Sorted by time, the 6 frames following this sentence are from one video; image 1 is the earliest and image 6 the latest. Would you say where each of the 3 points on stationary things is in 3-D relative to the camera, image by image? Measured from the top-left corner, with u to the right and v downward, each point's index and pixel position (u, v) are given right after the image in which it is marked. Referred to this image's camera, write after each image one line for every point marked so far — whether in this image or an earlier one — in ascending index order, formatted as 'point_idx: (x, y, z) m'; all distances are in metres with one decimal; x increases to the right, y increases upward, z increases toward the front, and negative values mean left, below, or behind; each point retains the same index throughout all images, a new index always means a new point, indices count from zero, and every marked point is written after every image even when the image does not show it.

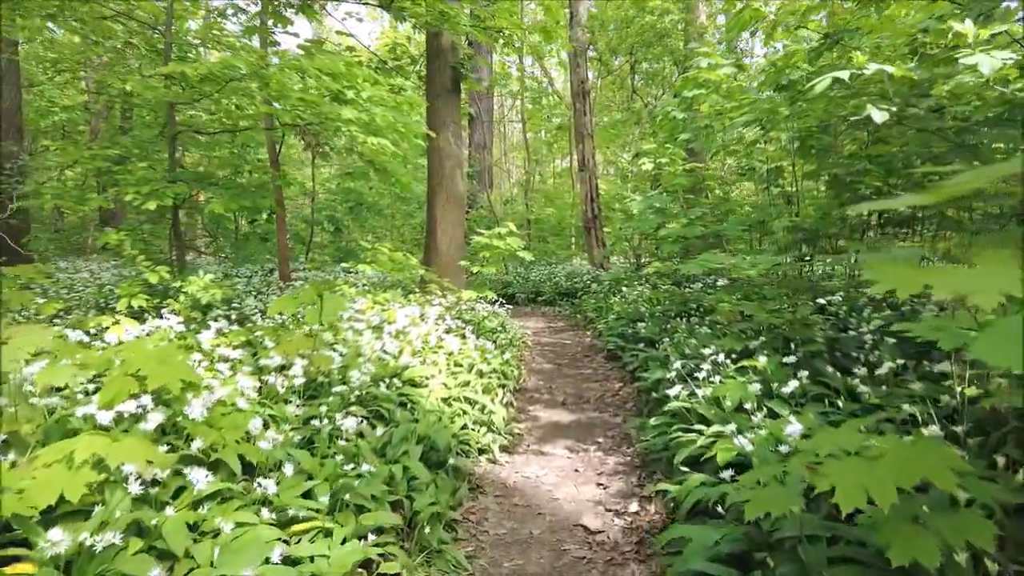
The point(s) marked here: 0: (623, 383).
0: (+1.1, -1.0, +6.7) m
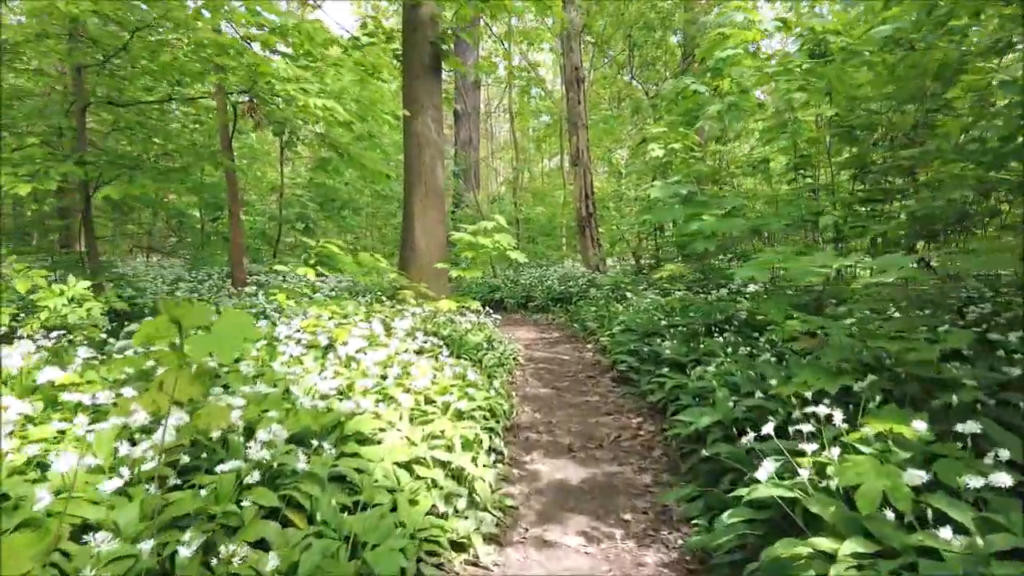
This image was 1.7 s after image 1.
0: (+1.0, -1.0, +5.2) m
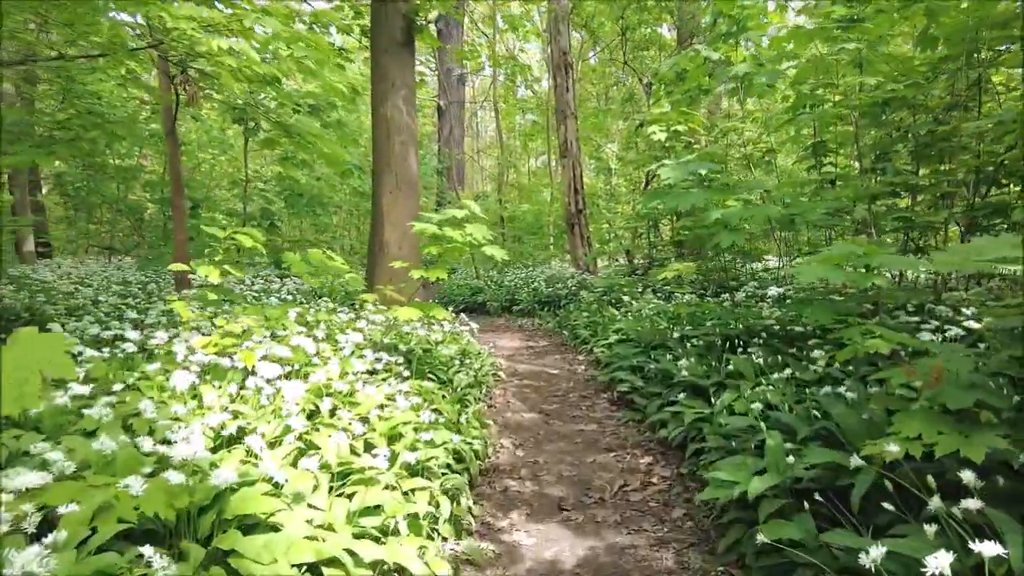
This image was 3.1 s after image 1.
0: (+0.9, -1.1, +4.1) m
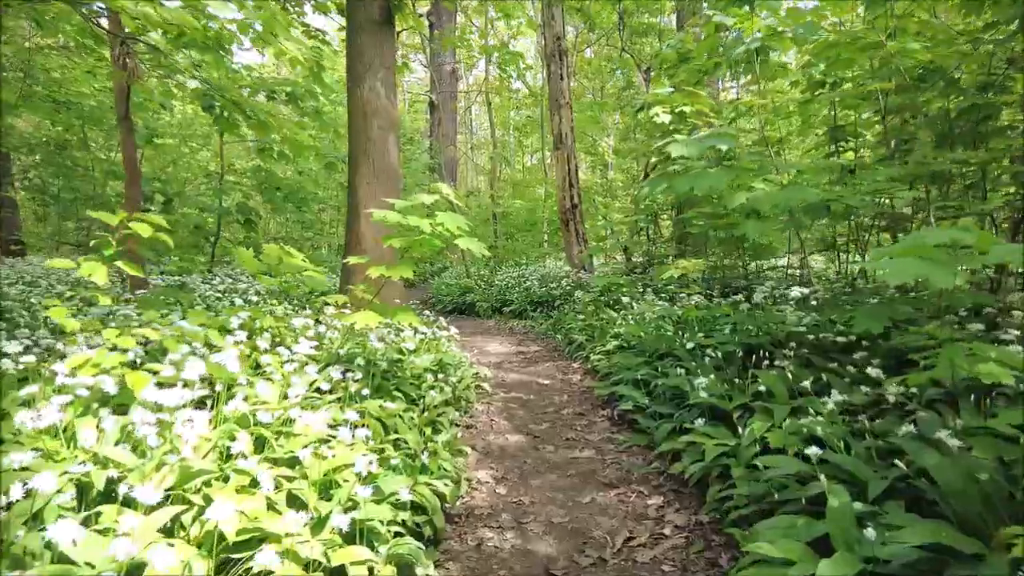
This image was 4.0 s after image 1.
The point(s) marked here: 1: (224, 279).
0: (+0.8, -1.1, +3.3) m
1: (-3.8, +0.1, +8.8) m
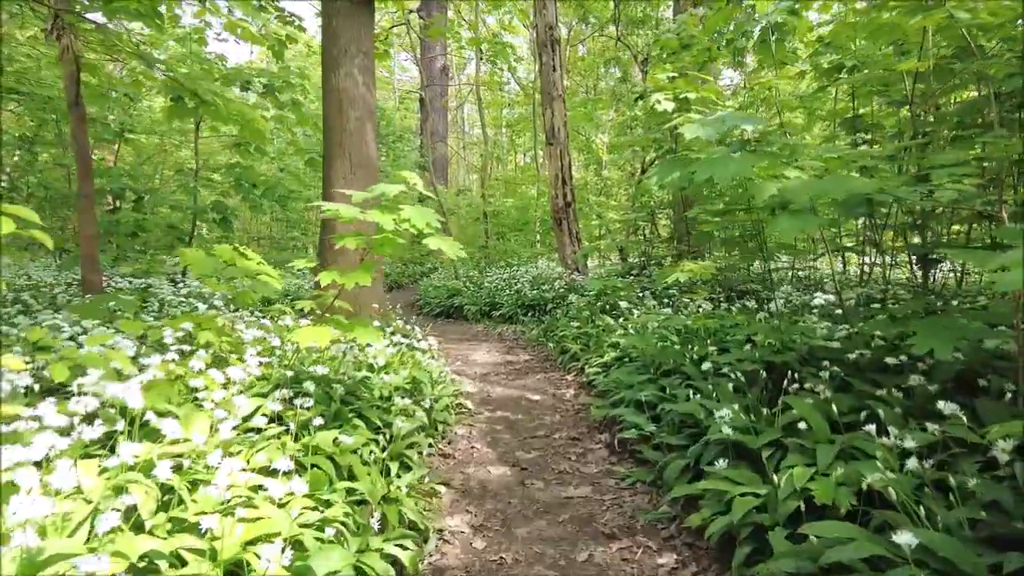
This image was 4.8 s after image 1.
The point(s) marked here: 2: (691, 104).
0: (+0.7, -1.1, +2.6) m
1: (-4.0, +0.1, +8.1) m
2: (+1.7, +1.7, +6.3) m
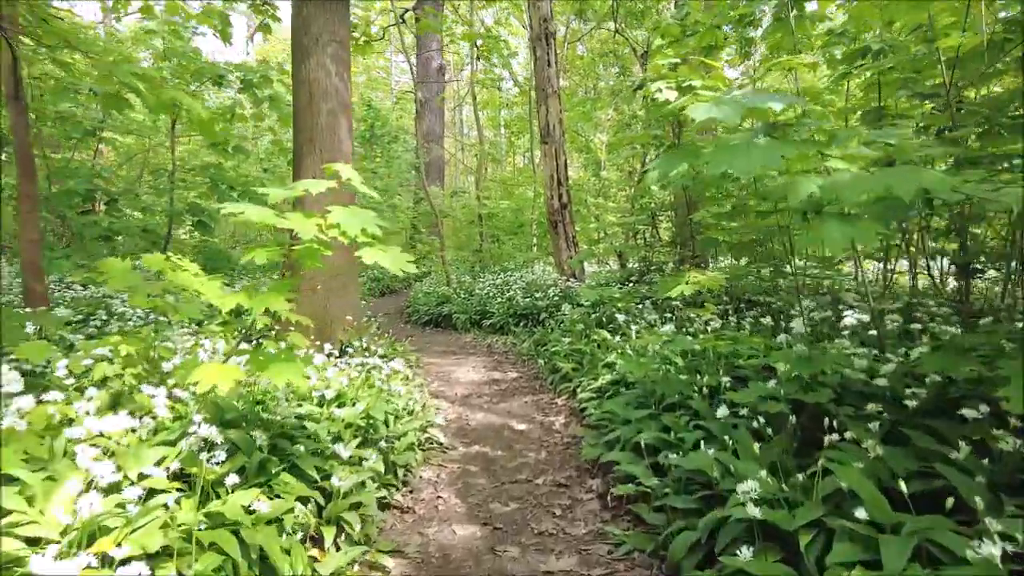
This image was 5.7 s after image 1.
0: (+0.5, -1.2, +1.9) m
1: (-4.1, -0.1, +7.4) m
2: (+1.5, +1.6, +5.6) m
